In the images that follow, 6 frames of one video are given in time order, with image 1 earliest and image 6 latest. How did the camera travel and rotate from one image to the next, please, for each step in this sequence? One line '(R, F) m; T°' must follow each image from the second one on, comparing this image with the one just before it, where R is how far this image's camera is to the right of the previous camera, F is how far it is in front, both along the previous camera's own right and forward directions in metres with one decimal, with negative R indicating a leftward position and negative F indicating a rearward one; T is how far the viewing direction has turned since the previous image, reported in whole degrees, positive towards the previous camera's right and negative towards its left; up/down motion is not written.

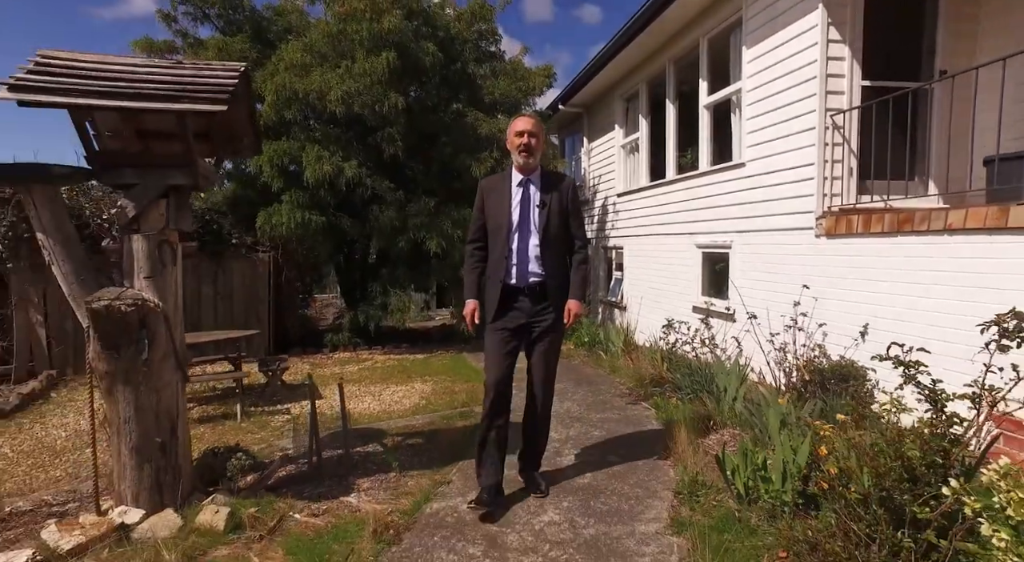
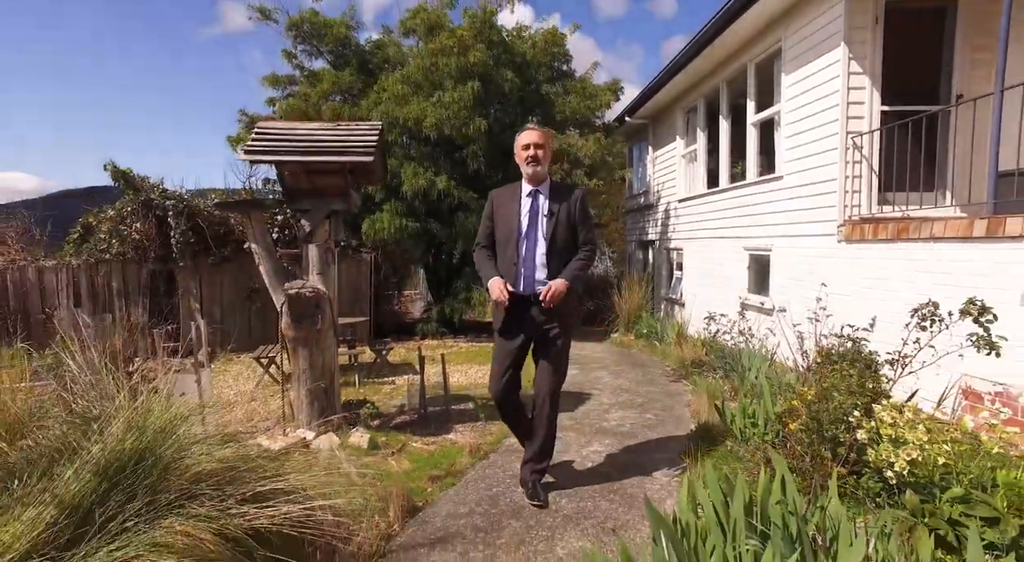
(+0.1, -1.2) m; -7°
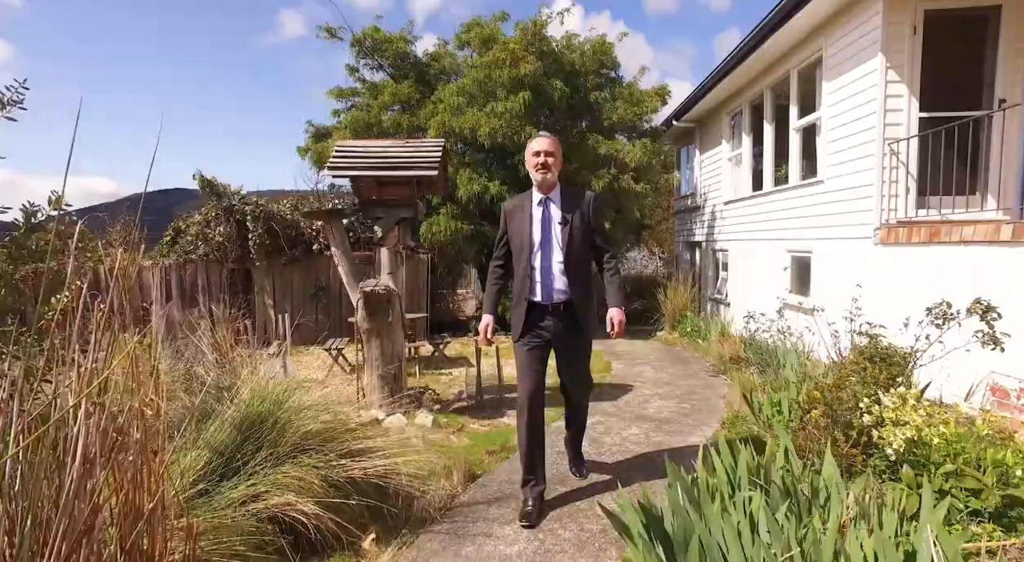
(0.0, -0.5) m; -5°
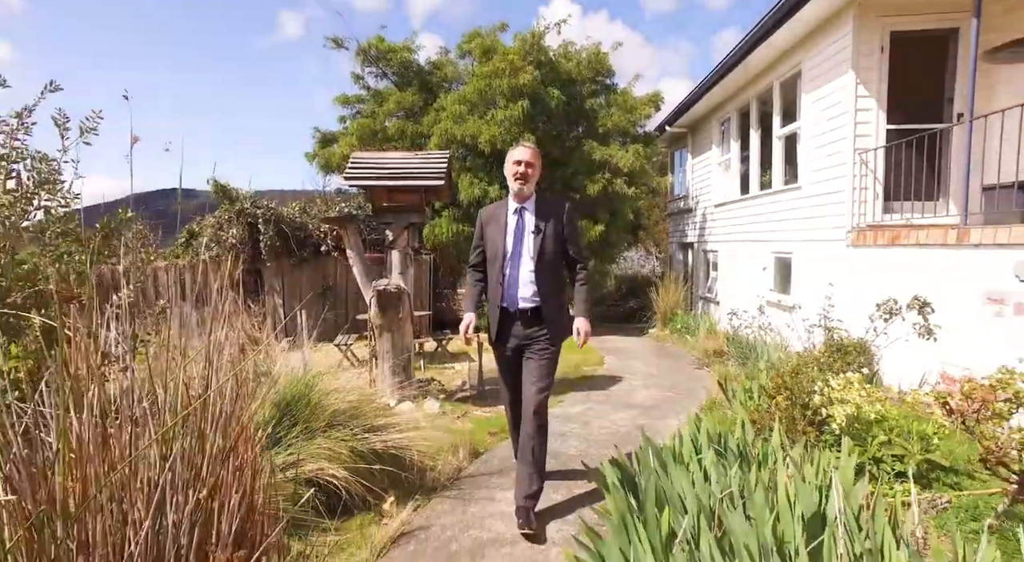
(0.0, -0.5) m; 0°
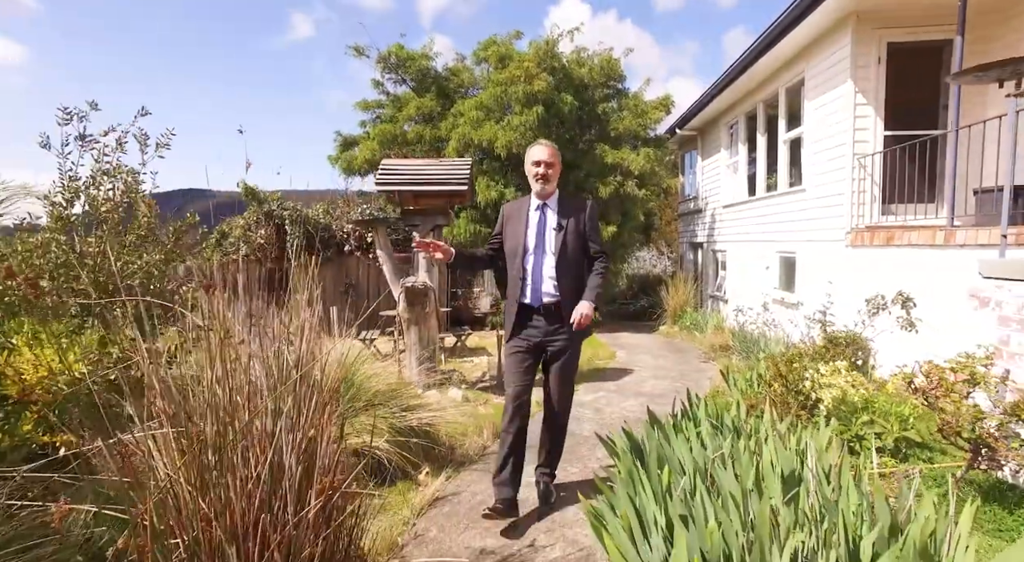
(-0.1, -0.4) m; -1°
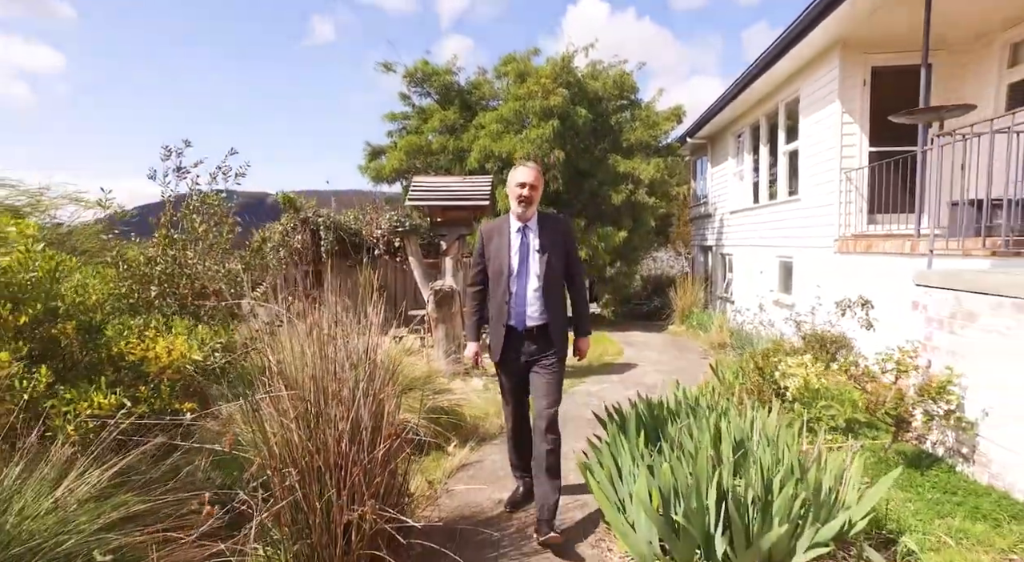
(0.0, -0.8) m; -2°
